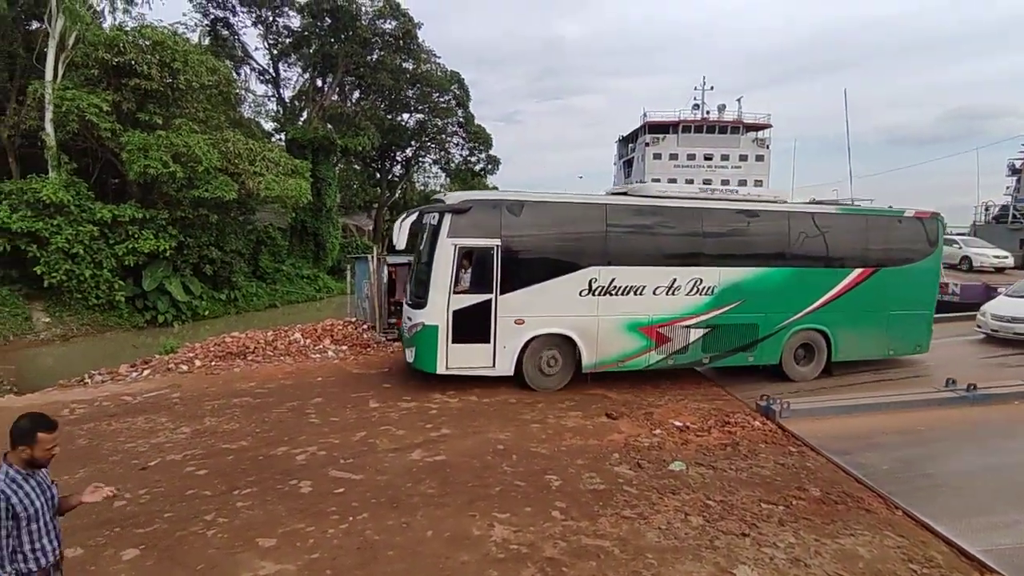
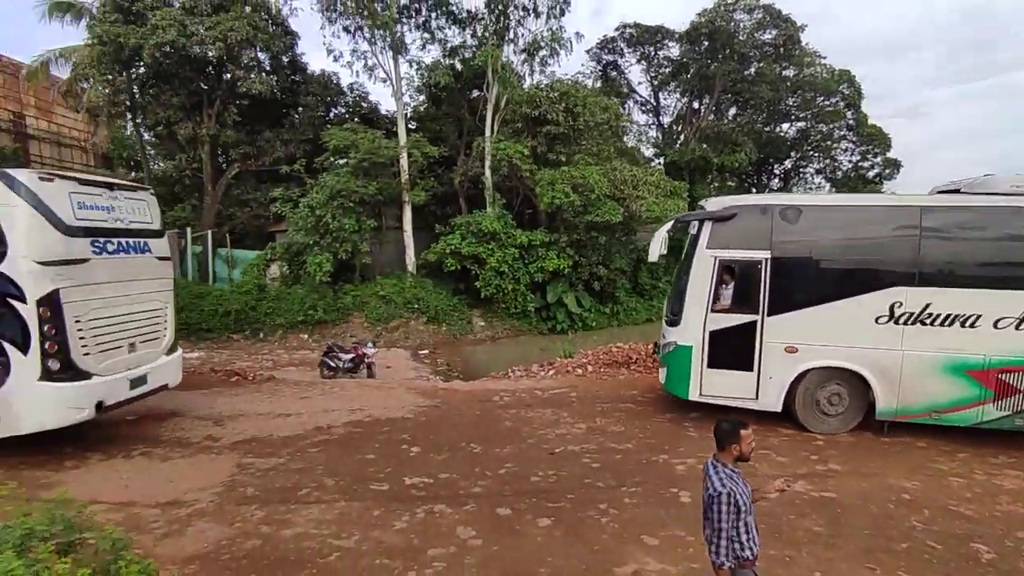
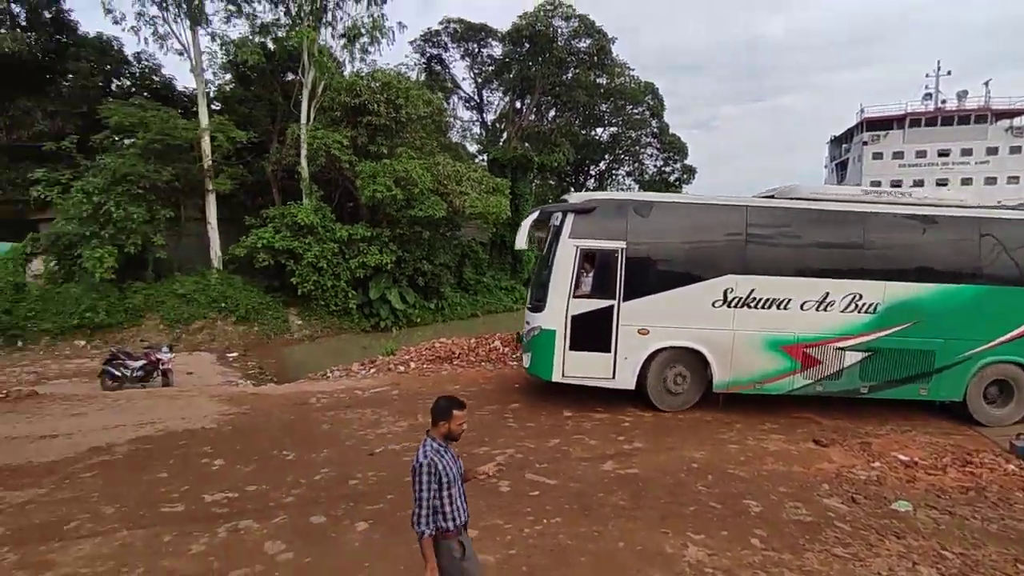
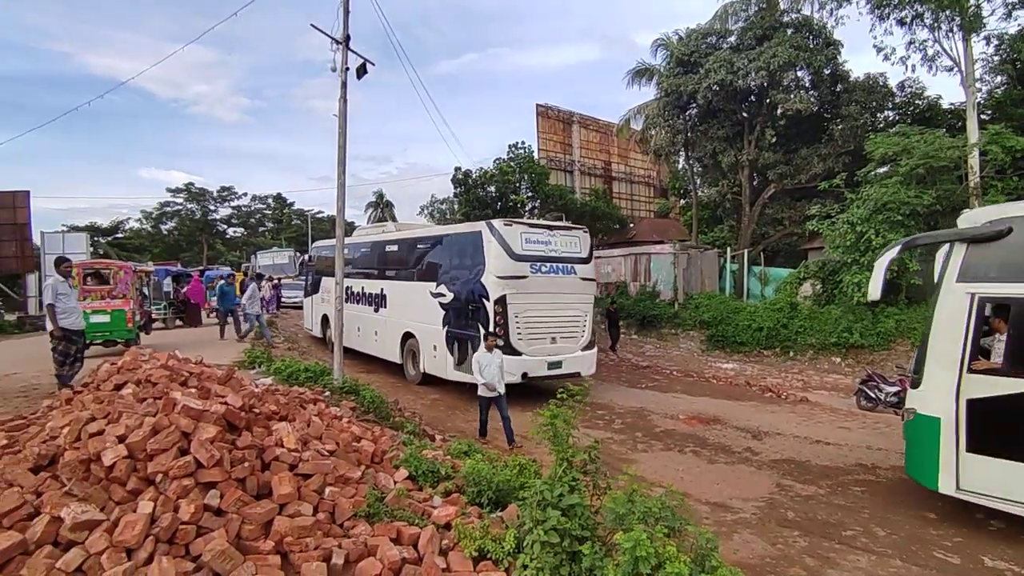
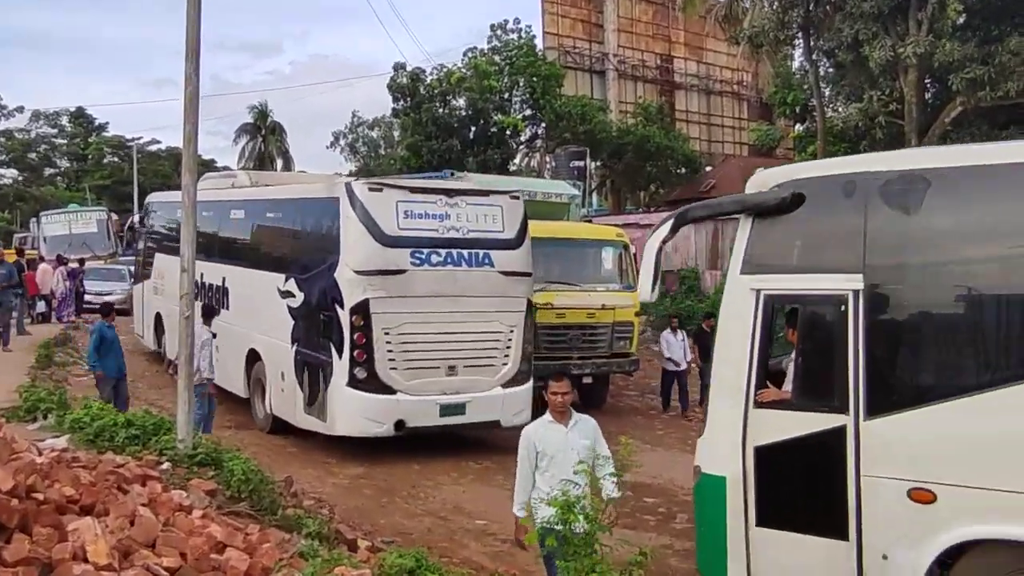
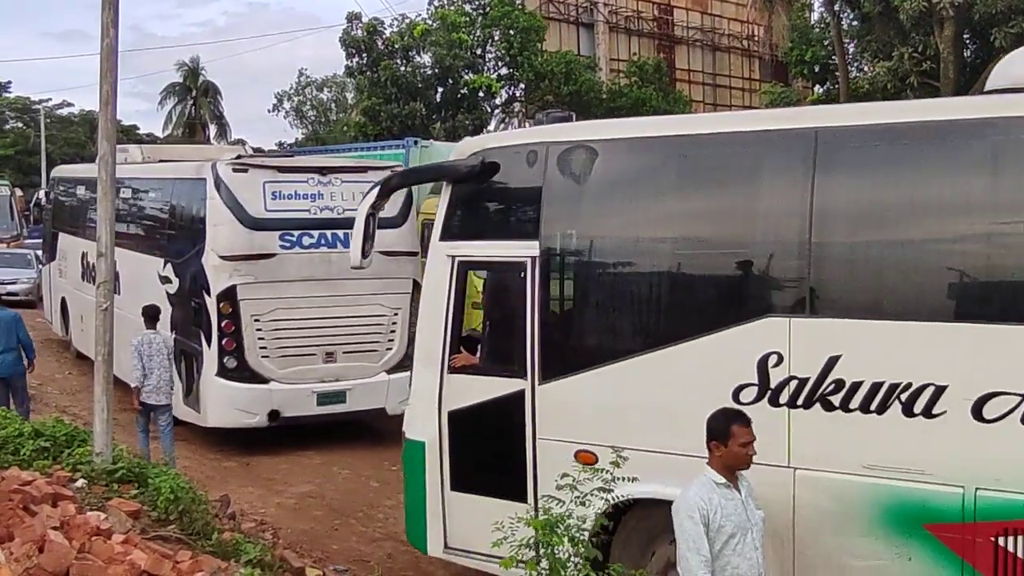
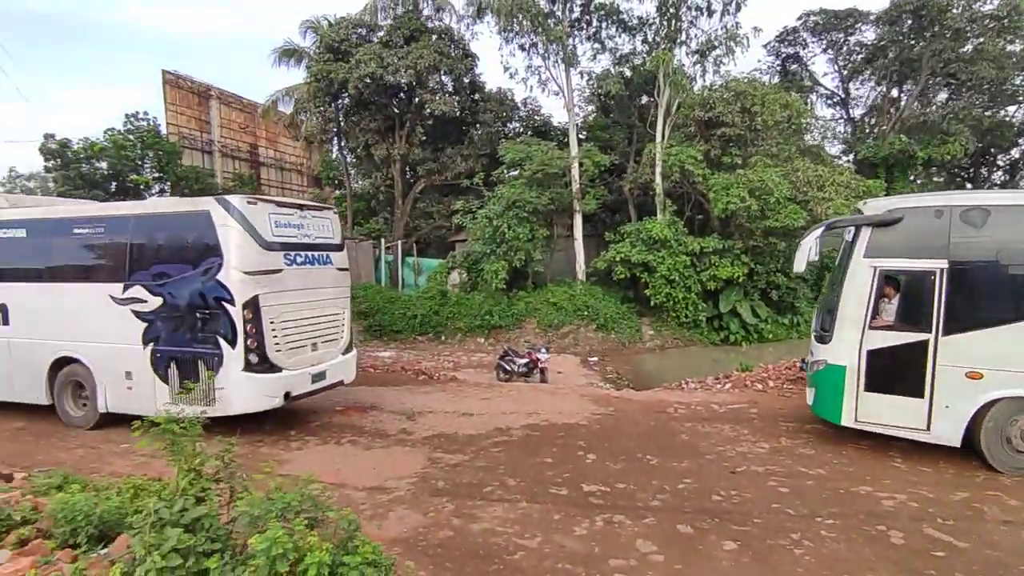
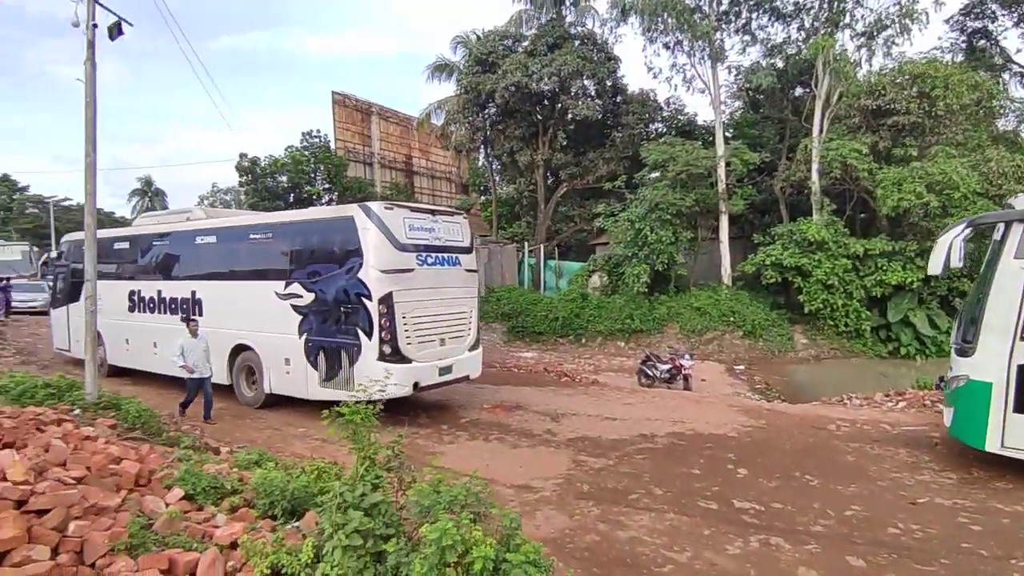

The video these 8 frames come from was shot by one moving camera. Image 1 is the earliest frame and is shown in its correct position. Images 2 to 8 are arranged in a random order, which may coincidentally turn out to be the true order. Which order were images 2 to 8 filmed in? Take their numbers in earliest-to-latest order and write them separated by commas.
3, 2, 7, 8, 4, 5, 6
